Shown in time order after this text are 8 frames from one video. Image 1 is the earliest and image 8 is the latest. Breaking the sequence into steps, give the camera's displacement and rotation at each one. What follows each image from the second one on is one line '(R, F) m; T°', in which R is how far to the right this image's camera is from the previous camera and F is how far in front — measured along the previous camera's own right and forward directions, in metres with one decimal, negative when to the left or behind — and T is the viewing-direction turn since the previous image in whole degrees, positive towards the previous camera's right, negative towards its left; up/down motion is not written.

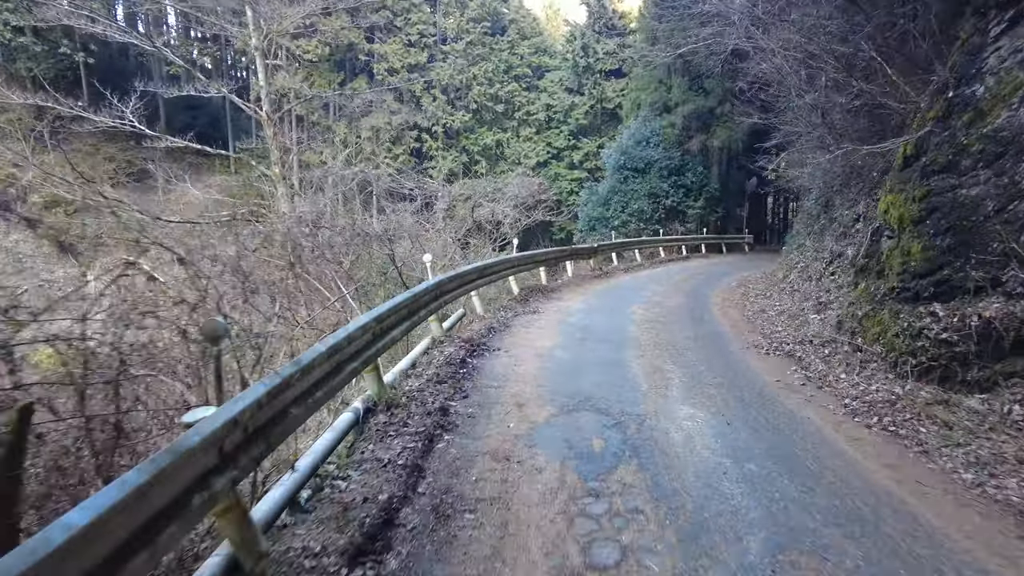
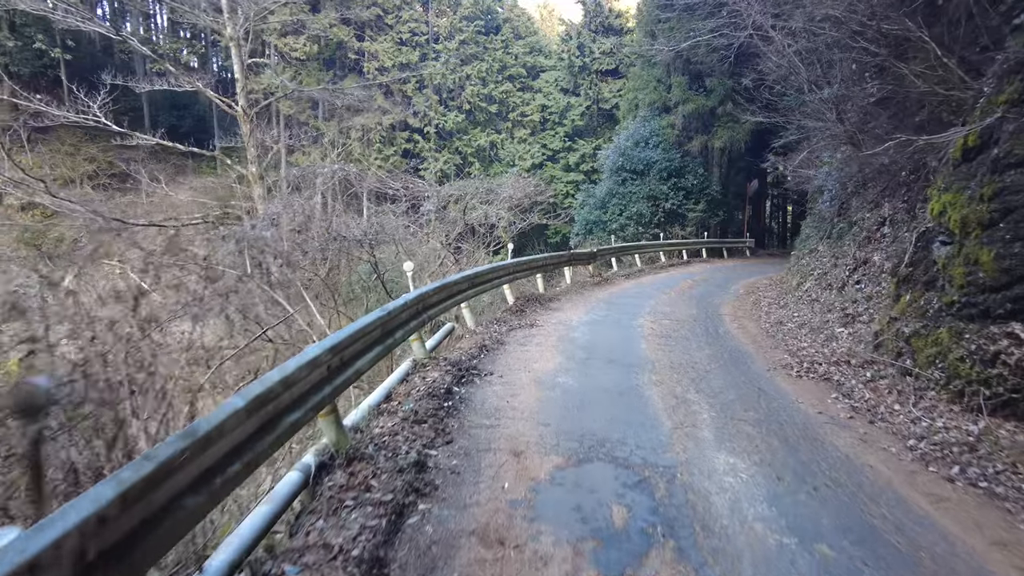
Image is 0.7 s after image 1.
(0.0, +1.0) m; +1°
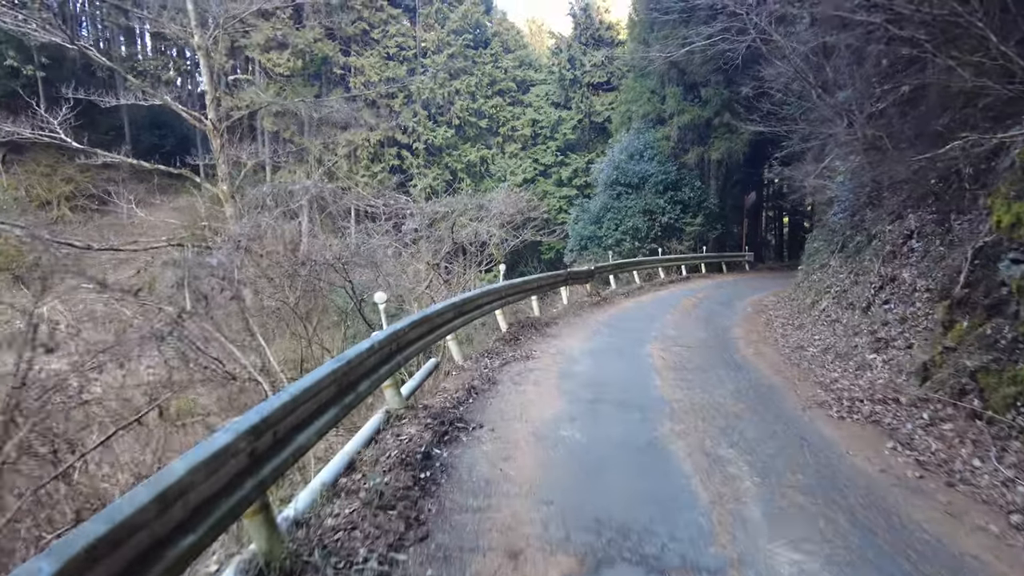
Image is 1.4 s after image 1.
(0.0, +1.0) m; +1°
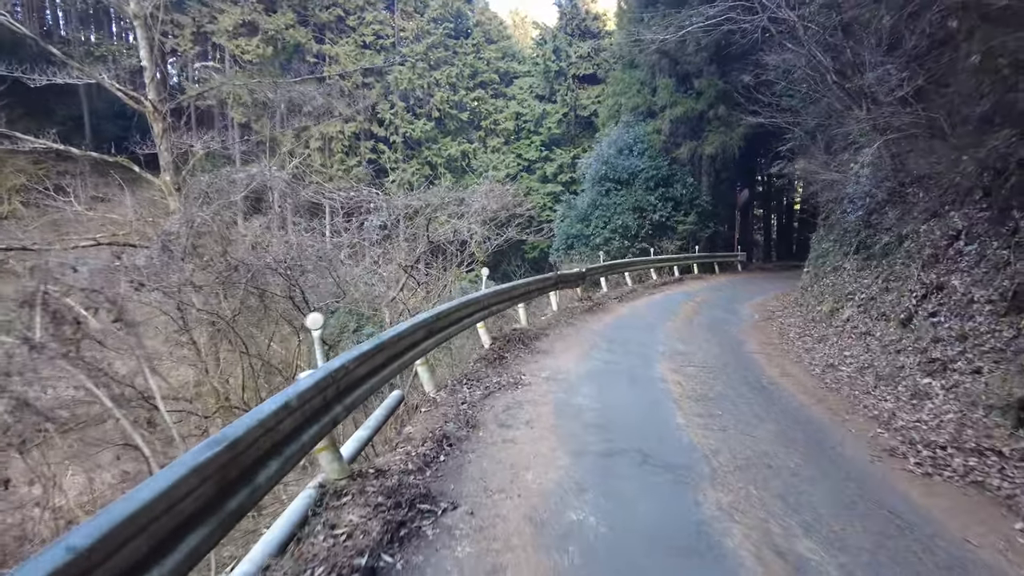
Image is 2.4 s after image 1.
(0.0, +1.4) m; +2°
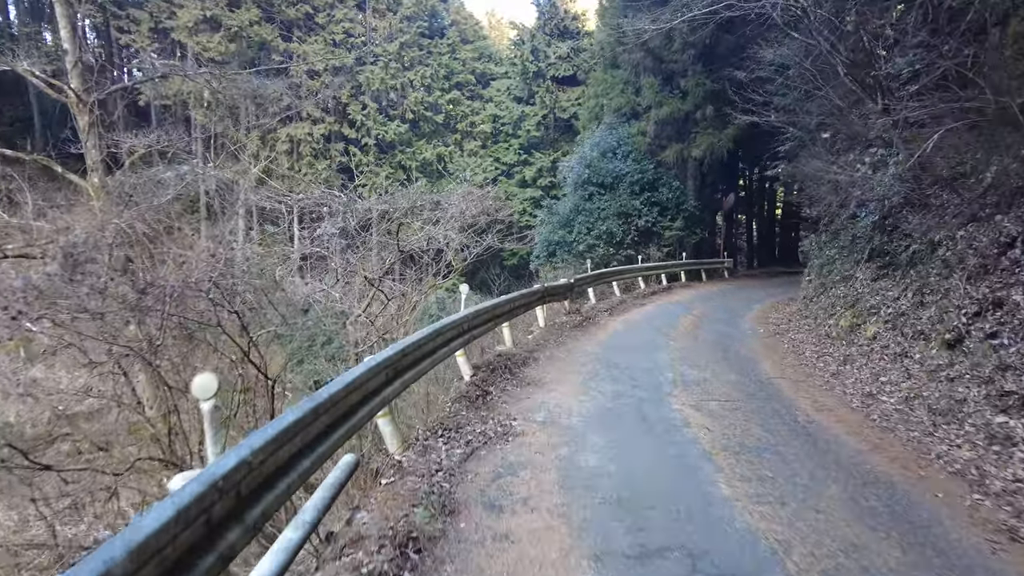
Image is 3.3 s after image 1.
(-0.1, +1.3) m; +2°
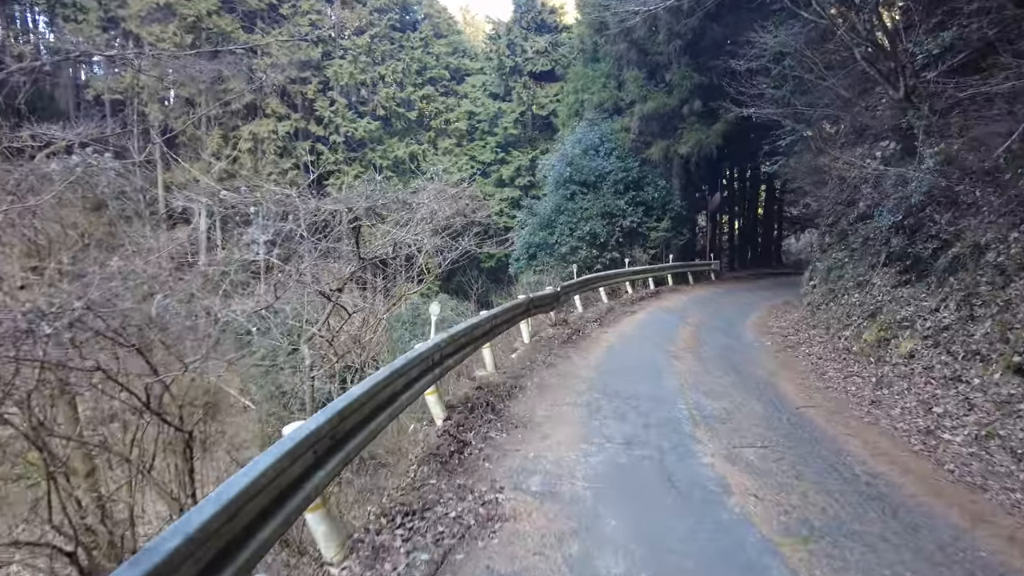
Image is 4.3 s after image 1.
(-0.1, +1.4) m; +2°
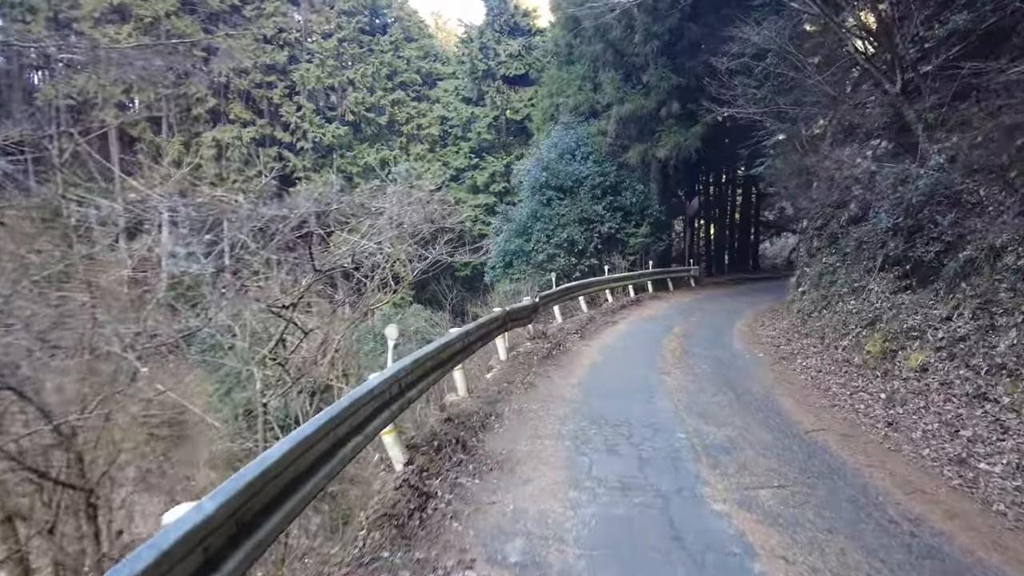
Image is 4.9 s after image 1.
(0.0, +0.8) m; +2°
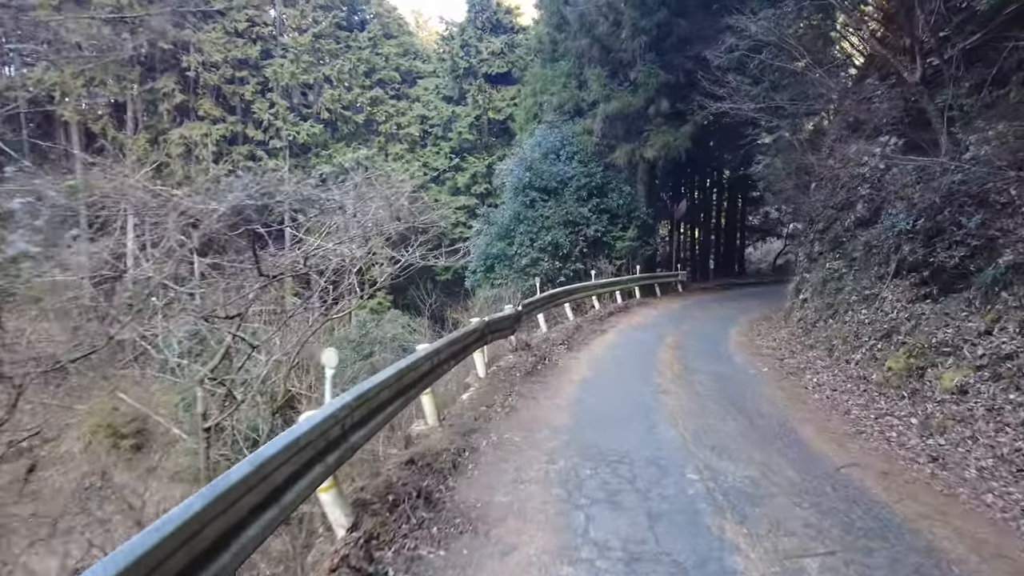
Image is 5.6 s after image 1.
(0.0, +1.0) m; +2°
